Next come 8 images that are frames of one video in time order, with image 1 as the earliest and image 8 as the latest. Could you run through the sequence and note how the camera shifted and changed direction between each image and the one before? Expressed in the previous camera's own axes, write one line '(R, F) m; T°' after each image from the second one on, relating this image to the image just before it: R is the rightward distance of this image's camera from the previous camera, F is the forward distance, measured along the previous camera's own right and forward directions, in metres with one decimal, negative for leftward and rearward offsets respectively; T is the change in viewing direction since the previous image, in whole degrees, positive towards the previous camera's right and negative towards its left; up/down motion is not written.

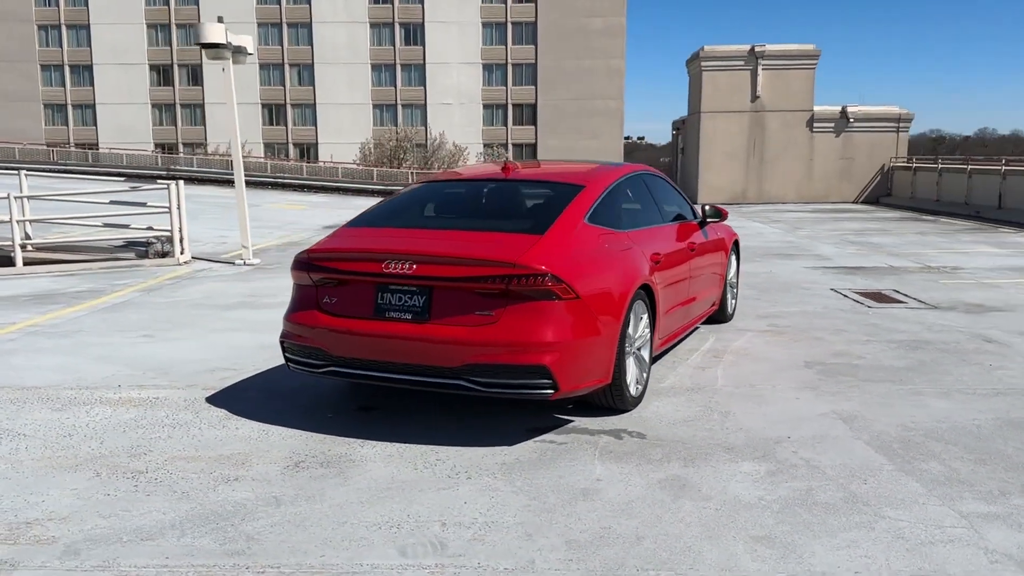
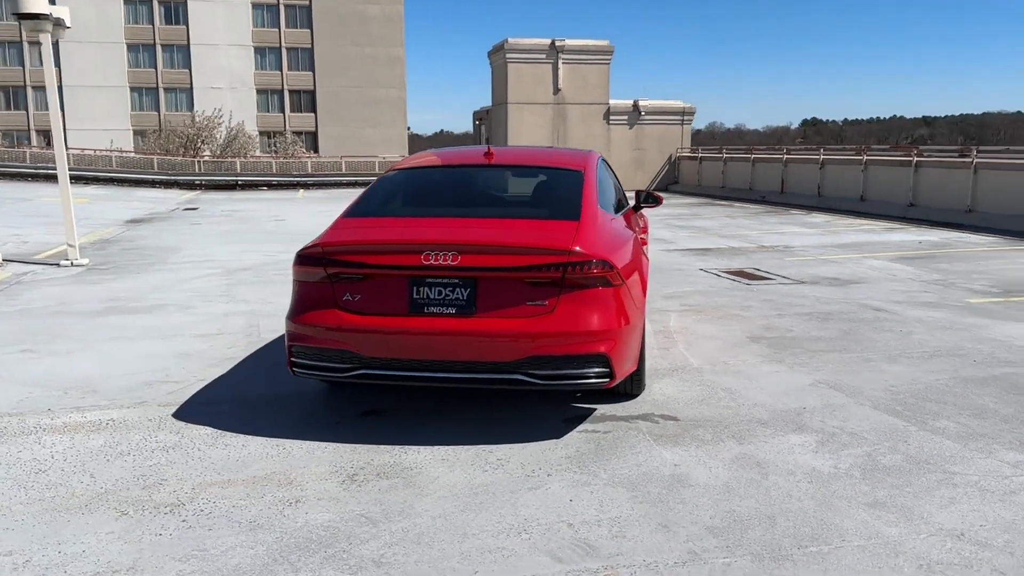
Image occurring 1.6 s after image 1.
(-1.4, +0.3) m; +15°
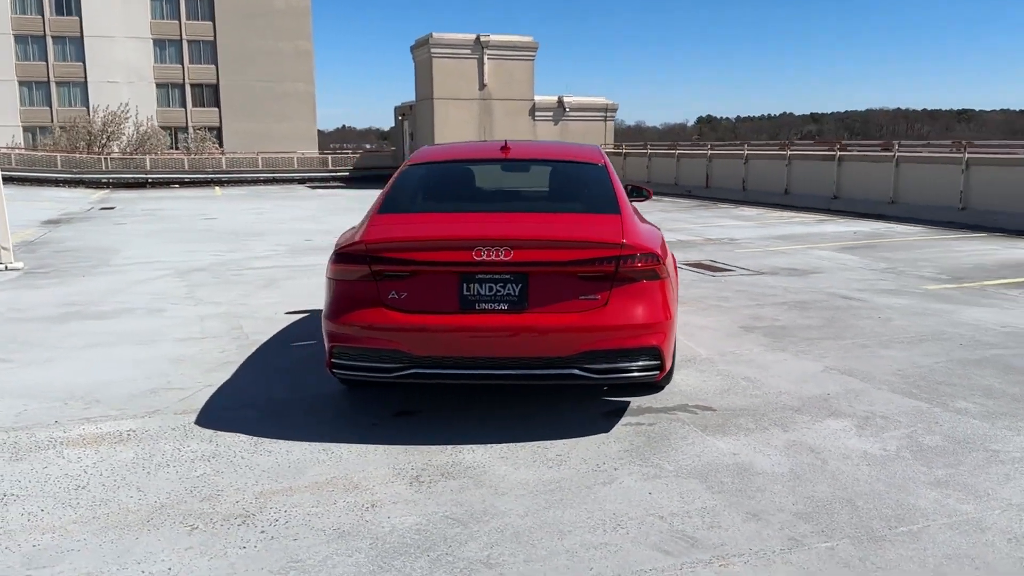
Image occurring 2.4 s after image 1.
(-0.7, +0.1) m; +6°
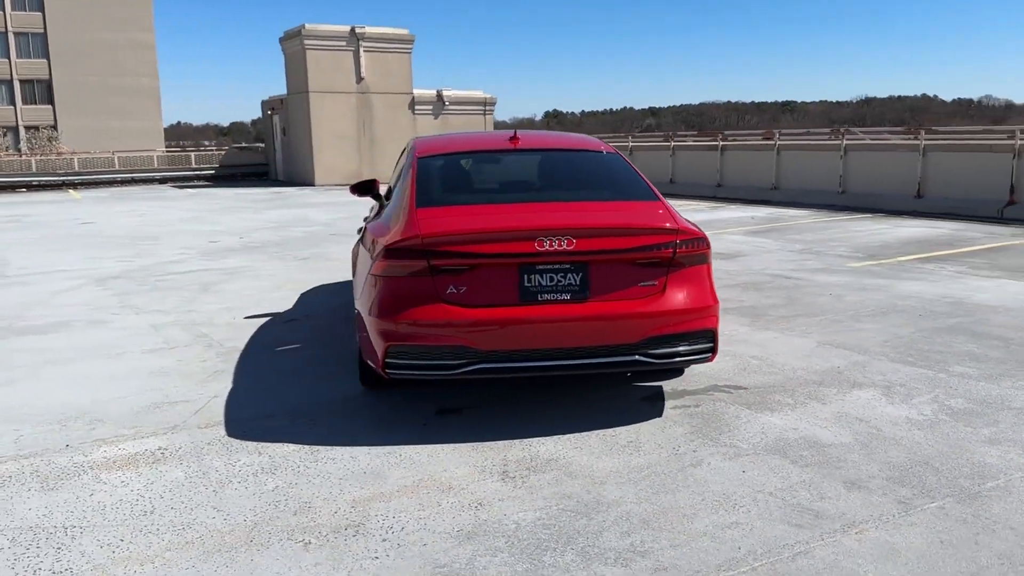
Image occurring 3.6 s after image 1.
(-1.0, +0.1) m; +10°
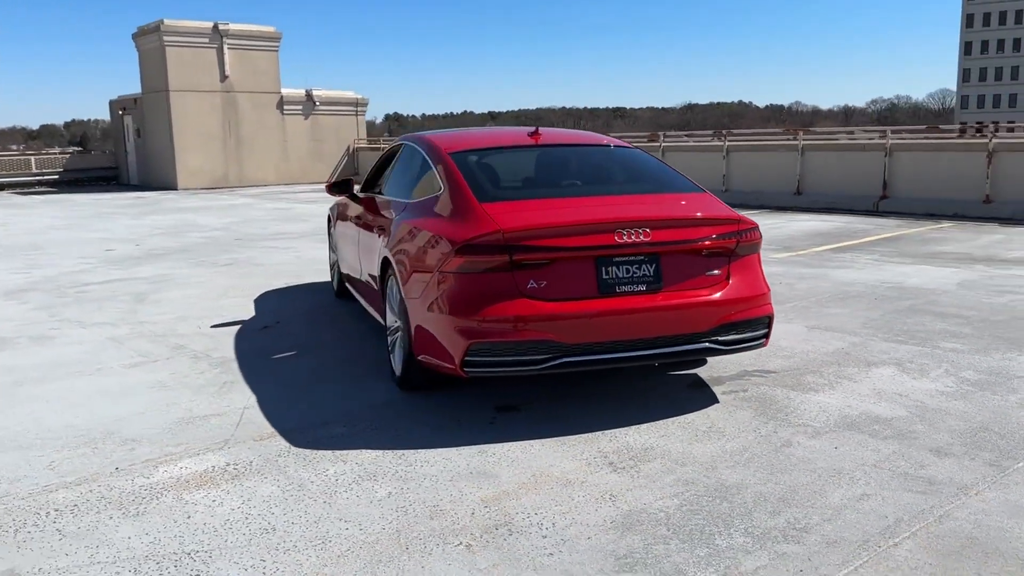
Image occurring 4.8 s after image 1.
(-1.1, +0.1) m; +10°
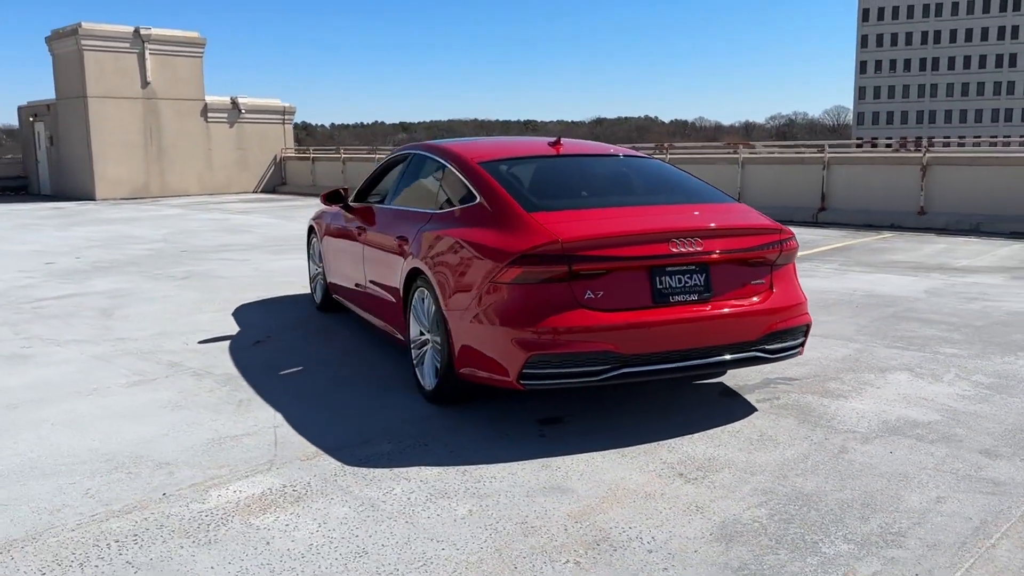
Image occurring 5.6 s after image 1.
(-0.7, +0.1) m; +6°
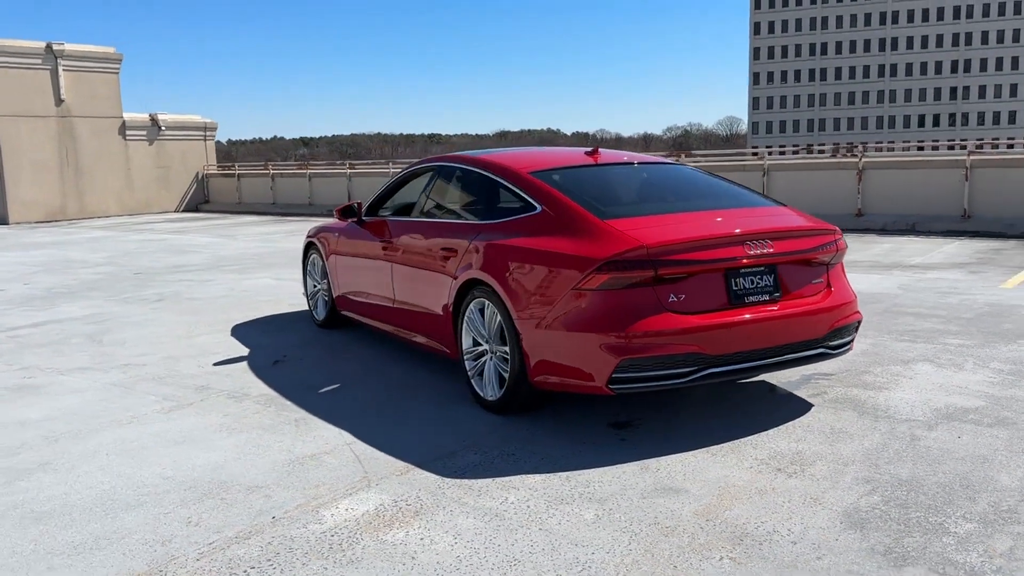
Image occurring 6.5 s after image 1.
(-0.8, 0.0) m; +6°
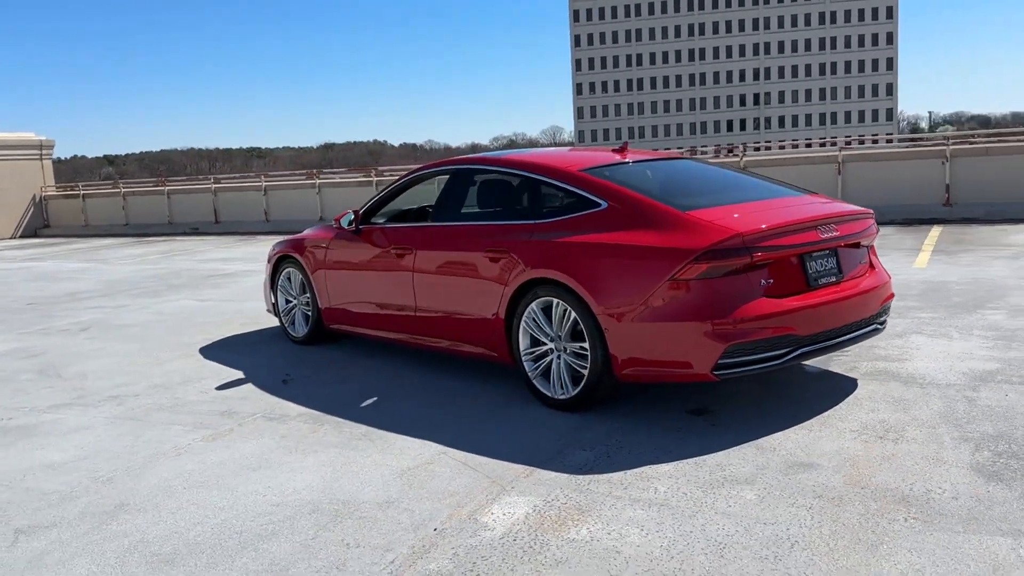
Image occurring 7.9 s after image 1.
(-1.3, +0.1) m; +11°
